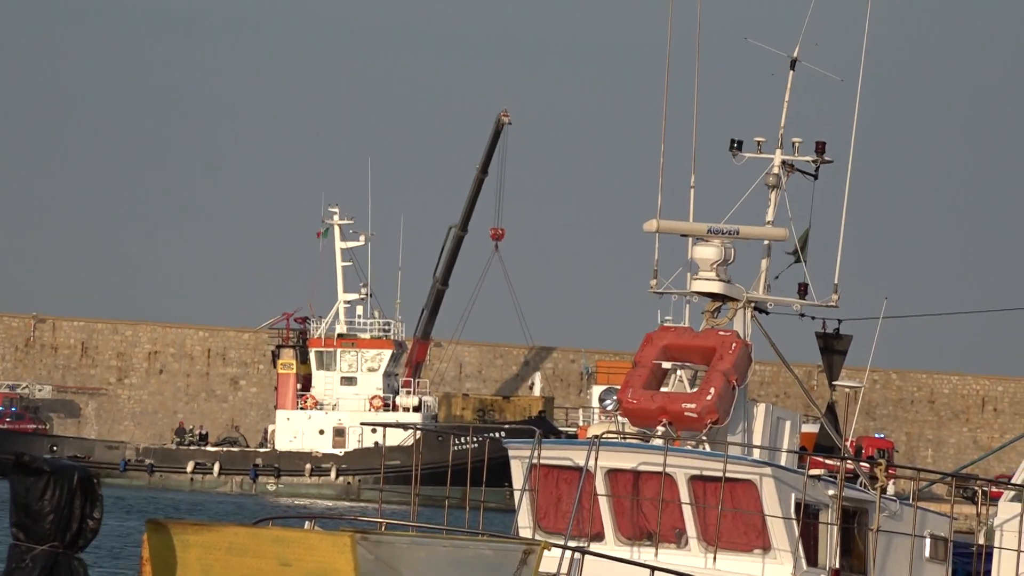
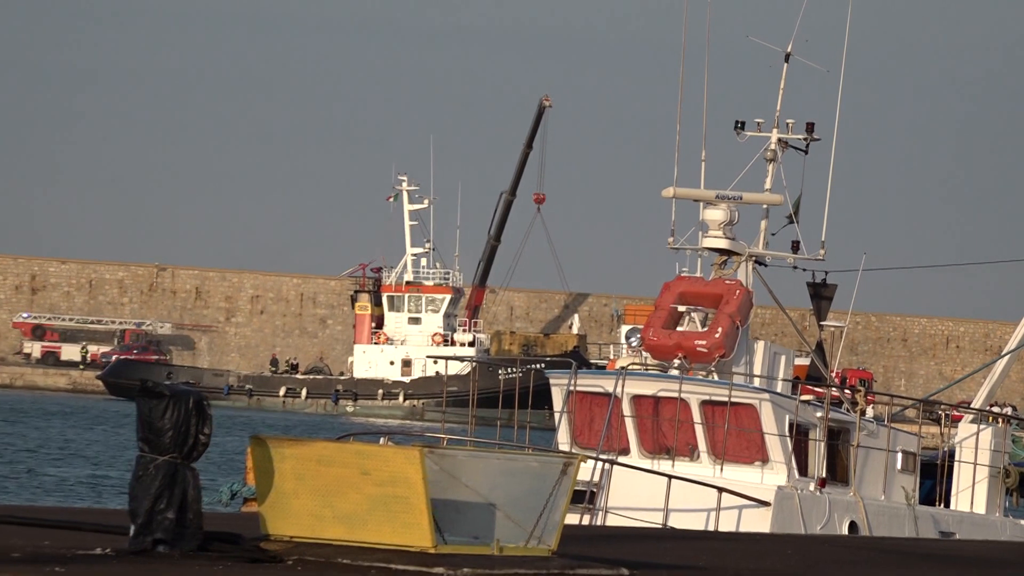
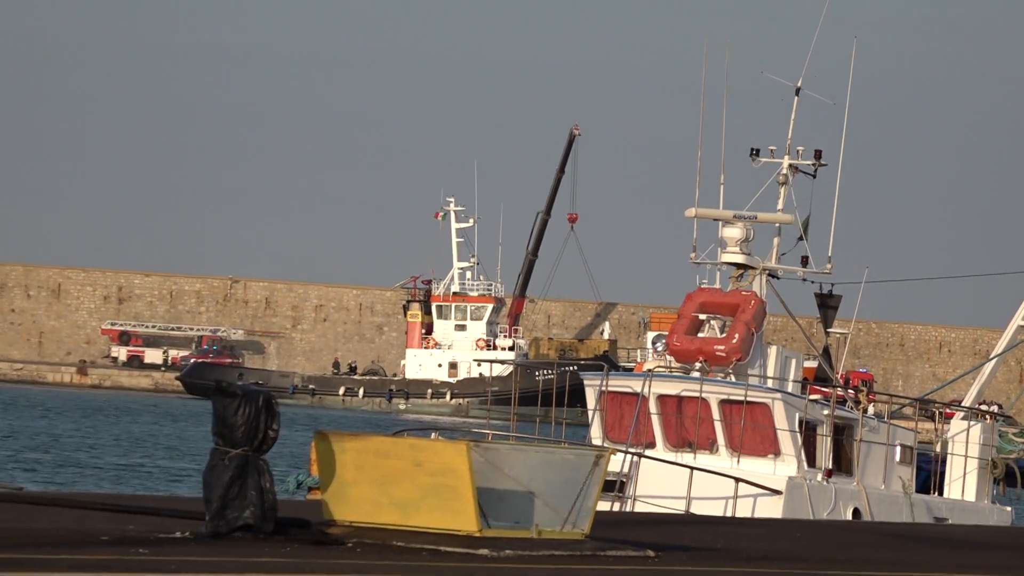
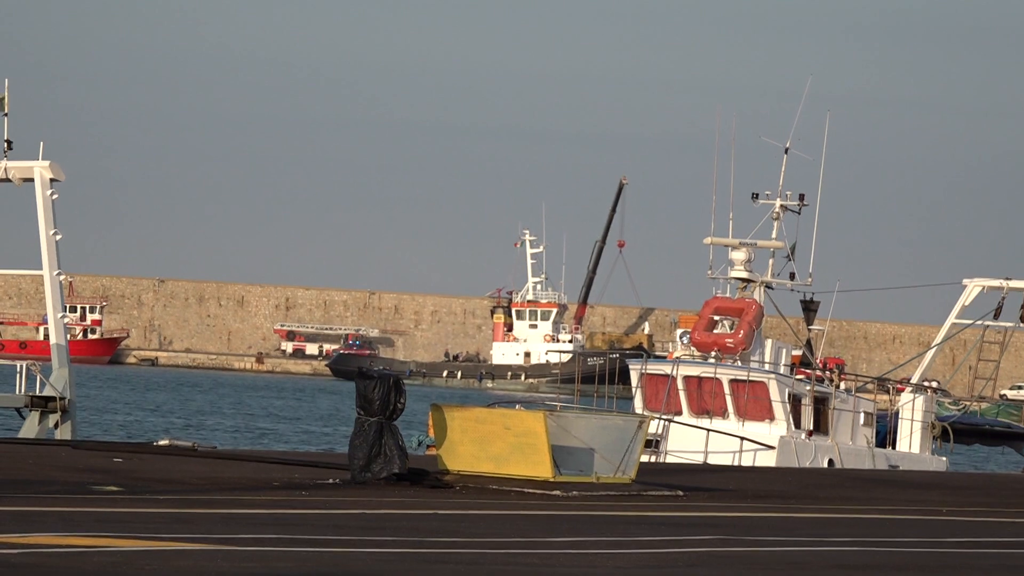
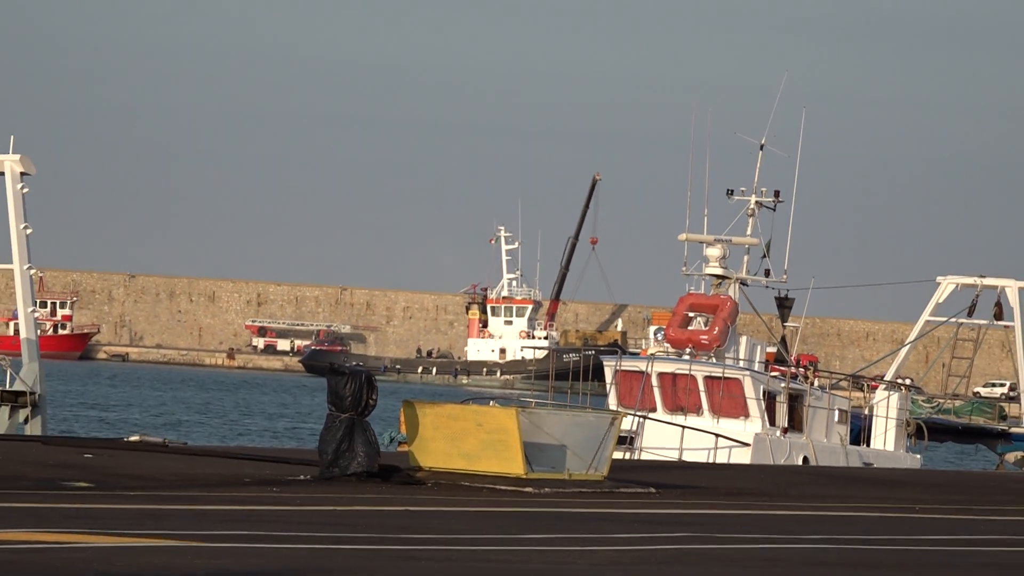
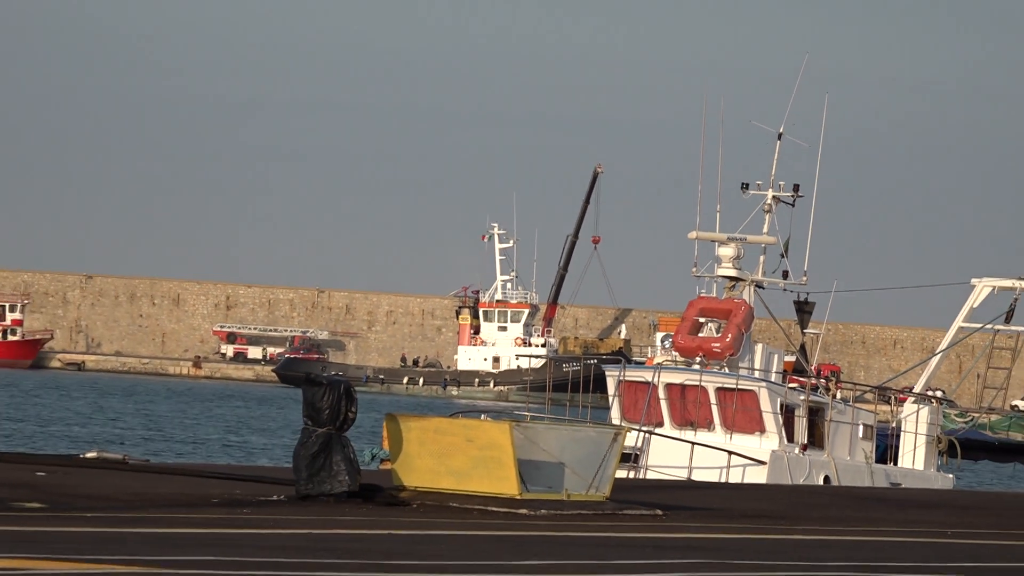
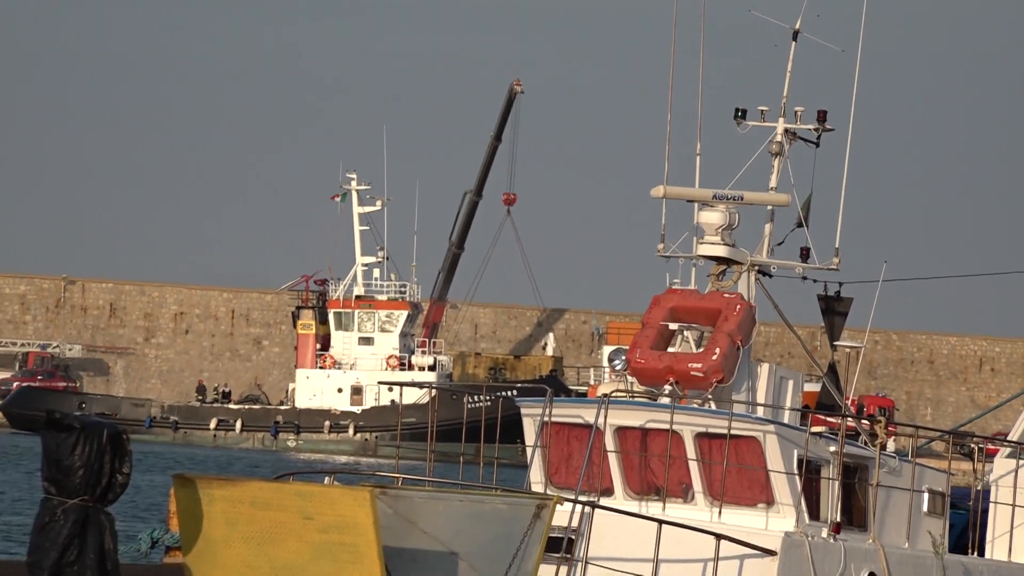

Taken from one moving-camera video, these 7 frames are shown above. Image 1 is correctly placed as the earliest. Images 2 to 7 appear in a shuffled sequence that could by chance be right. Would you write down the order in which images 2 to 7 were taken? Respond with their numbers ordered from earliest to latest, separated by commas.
7, 2, 3, 6, 5, 4
